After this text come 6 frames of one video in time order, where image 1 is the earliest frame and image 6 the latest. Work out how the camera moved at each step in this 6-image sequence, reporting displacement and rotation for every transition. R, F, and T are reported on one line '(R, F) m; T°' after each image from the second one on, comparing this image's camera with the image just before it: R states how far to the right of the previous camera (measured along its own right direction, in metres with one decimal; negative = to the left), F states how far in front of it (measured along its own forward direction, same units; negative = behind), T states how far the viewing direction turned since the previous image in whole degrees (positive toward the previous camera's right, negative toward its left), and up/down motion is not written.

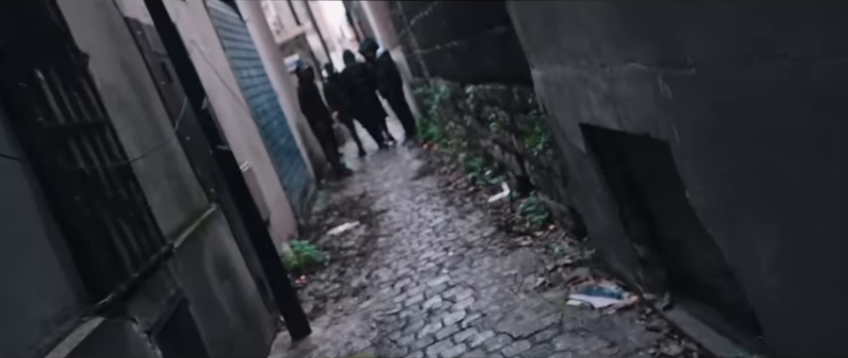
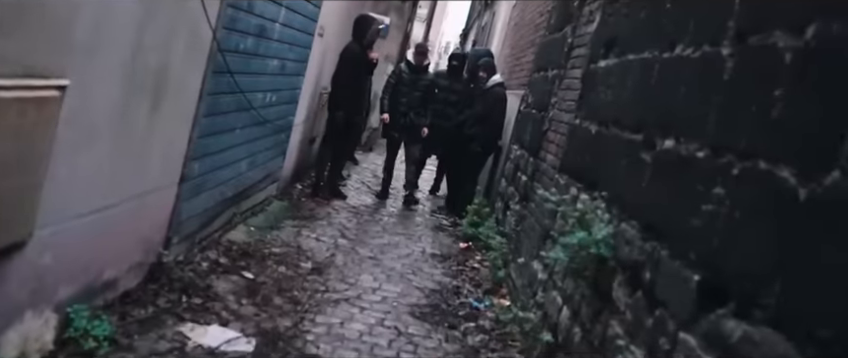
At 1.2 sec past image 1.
(-0.5, +4.5) m; -2°
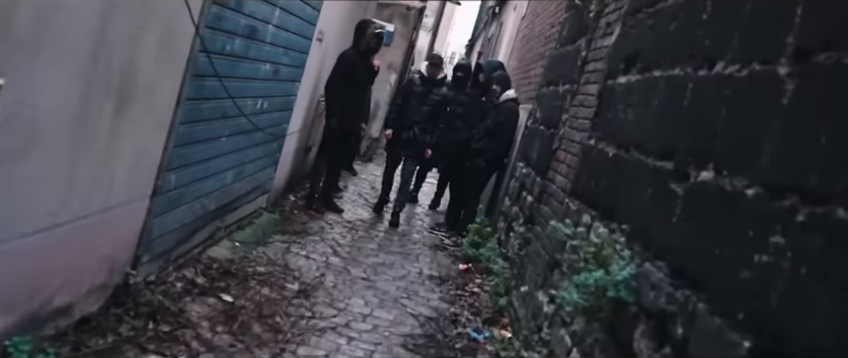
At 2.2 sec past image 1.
(0.0, +0.4) m; 0°
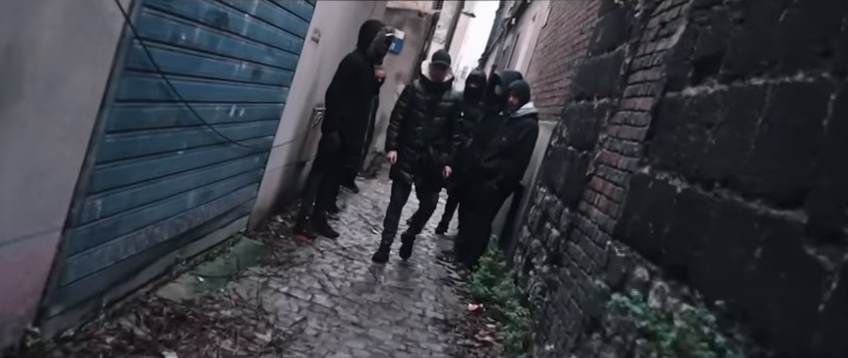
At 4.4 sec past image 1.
(0.0, +0.9) m; -1°
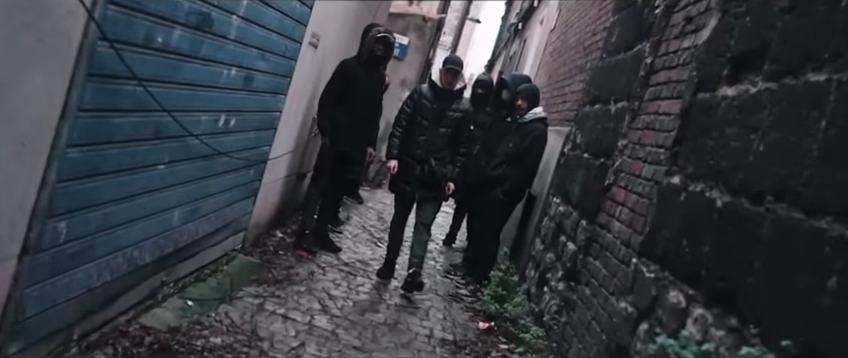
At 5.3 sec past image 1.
(0.0, +0.3) m; -1°
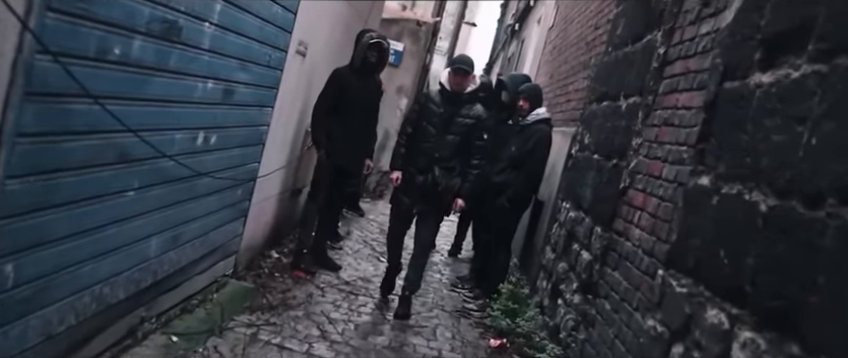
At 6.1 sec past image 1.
(0.0, +0.3) m; 0°
